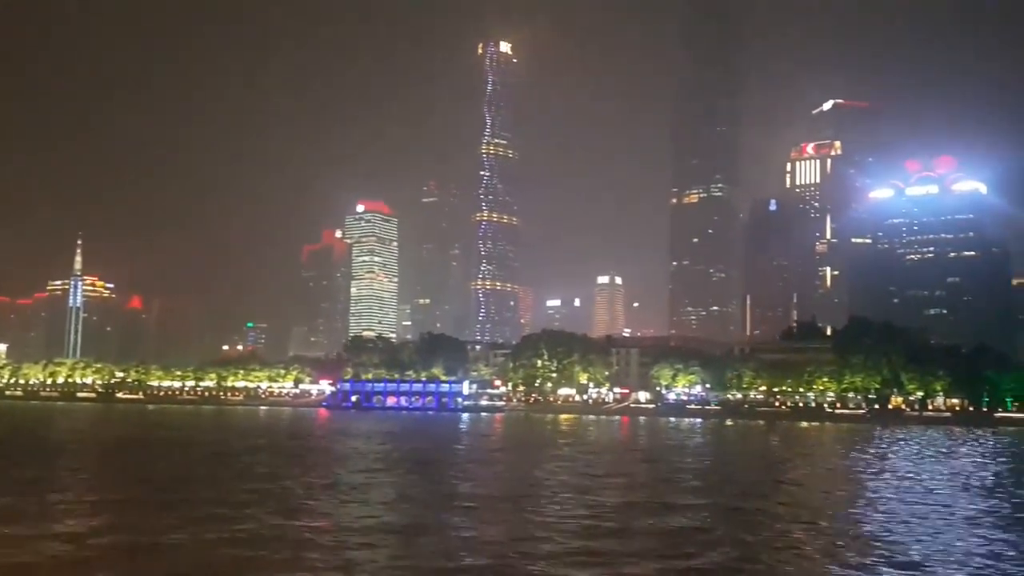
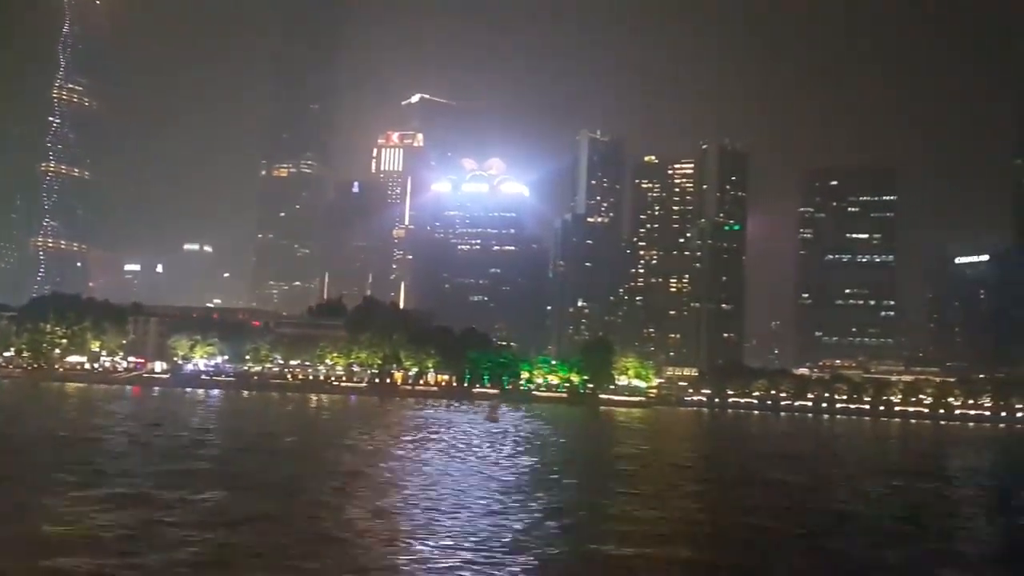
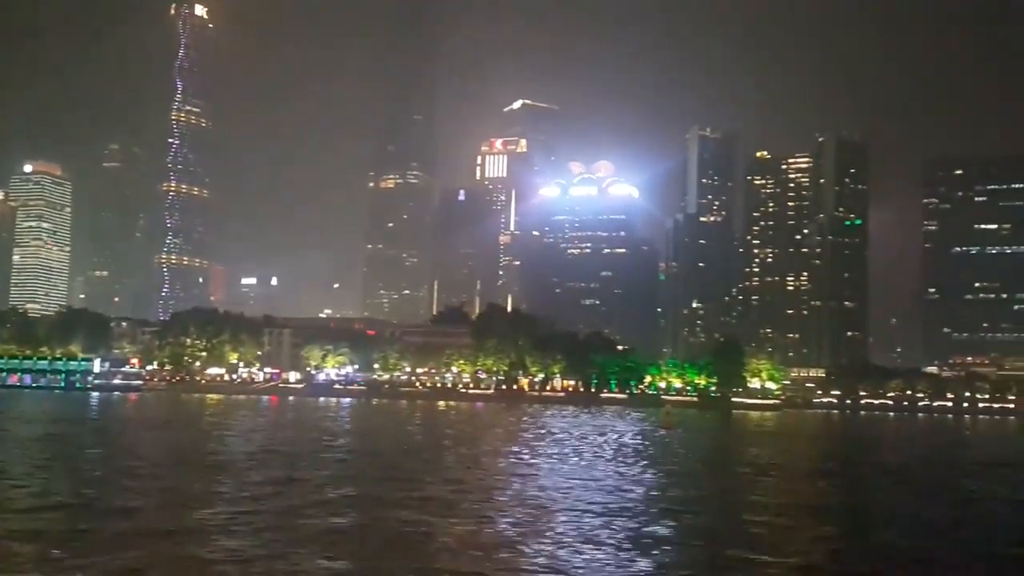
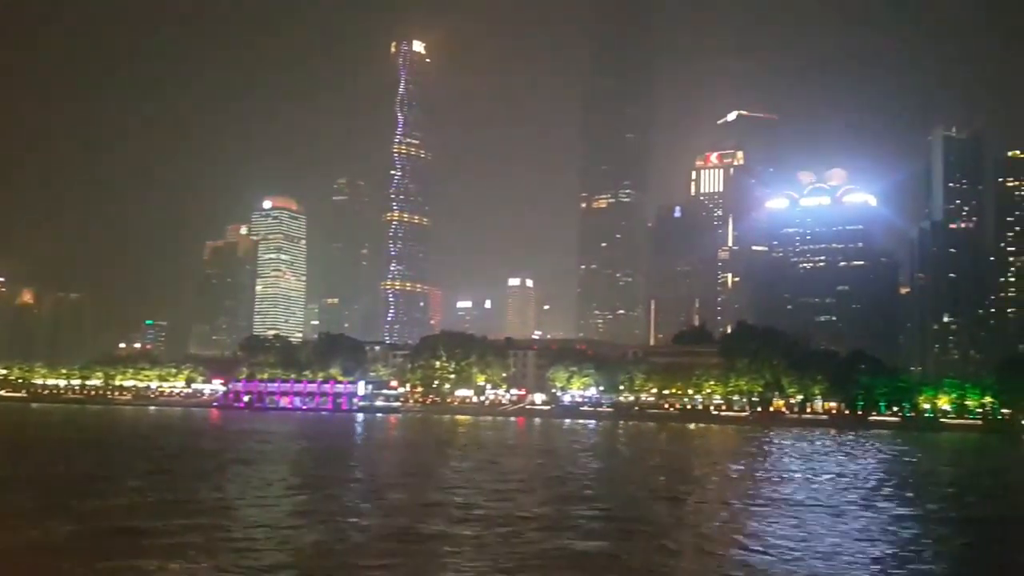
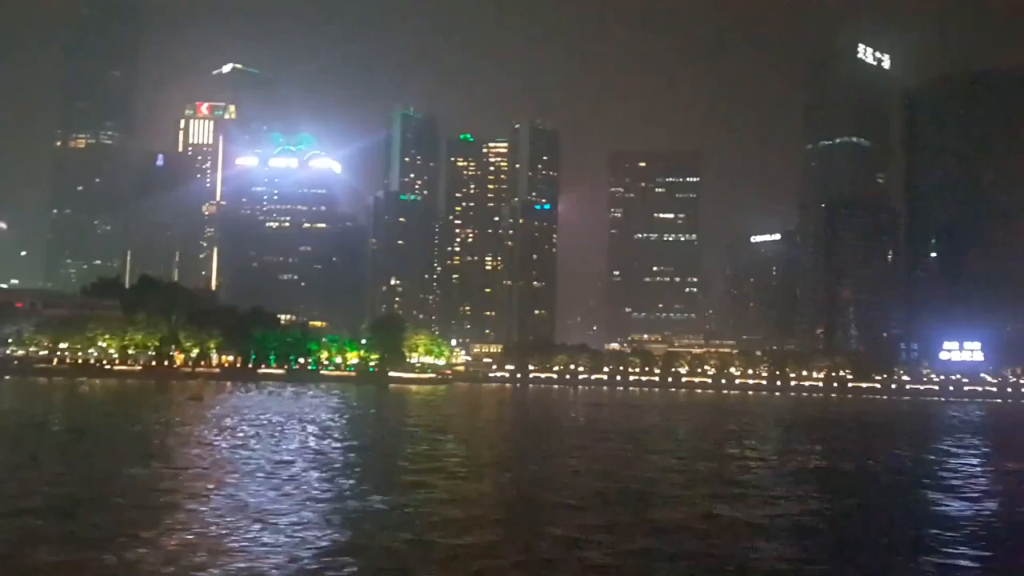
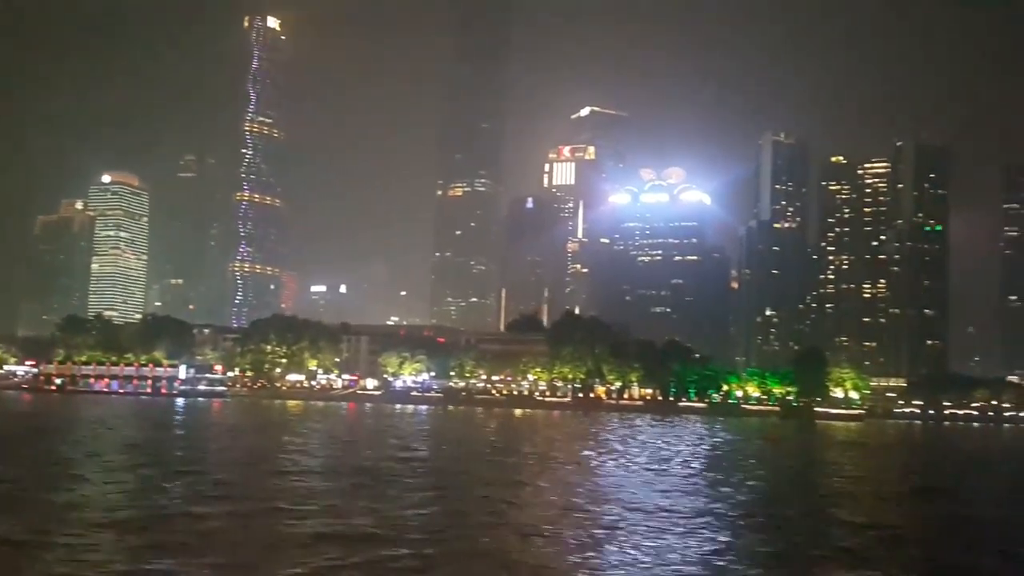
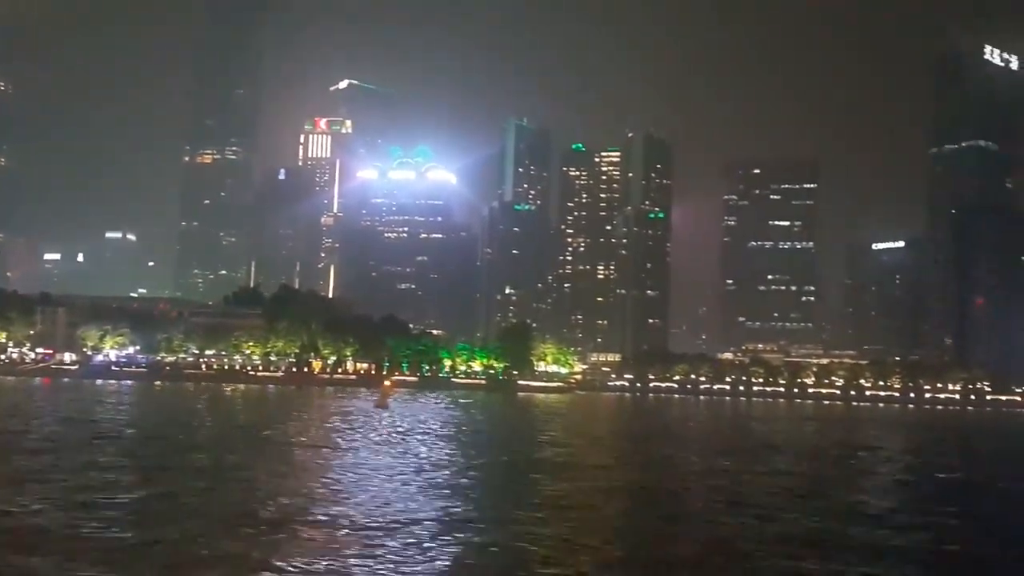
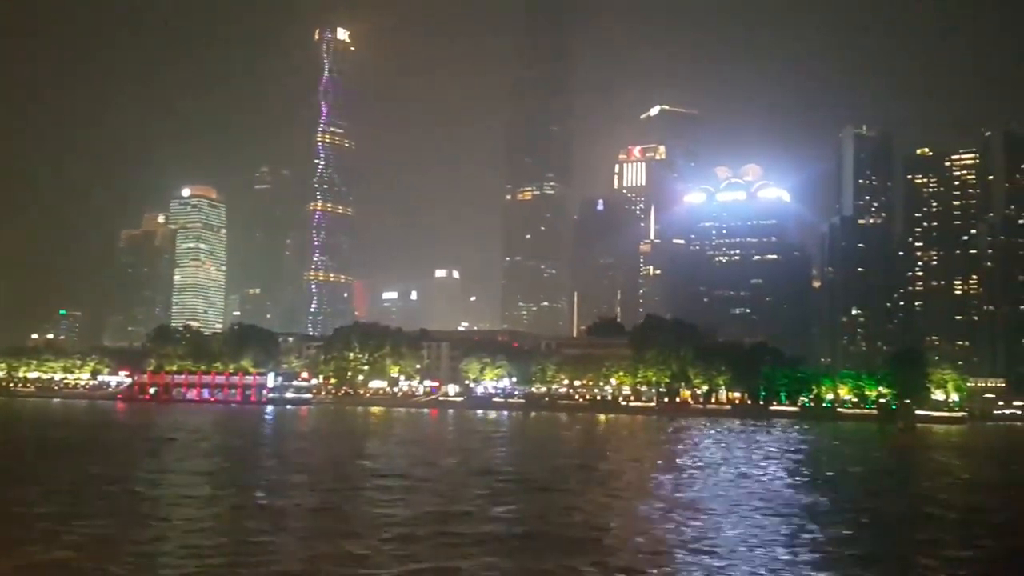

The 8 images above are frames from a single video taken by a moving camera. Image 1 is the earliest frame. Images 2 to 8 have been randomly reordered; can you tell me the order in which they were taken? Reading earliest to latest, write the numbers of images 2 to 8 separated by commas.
4, 8, 6, 3, 2, 7, 5
